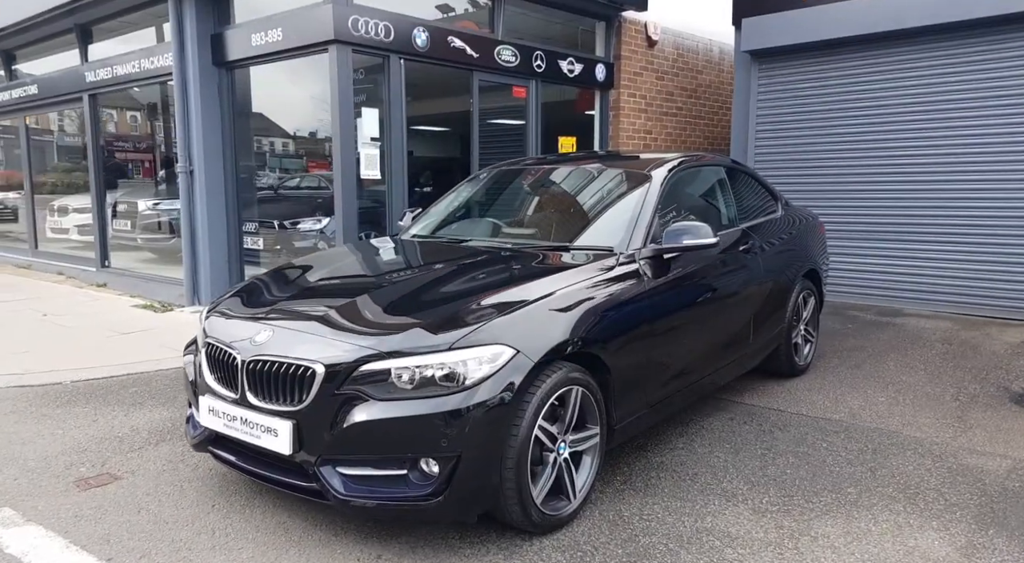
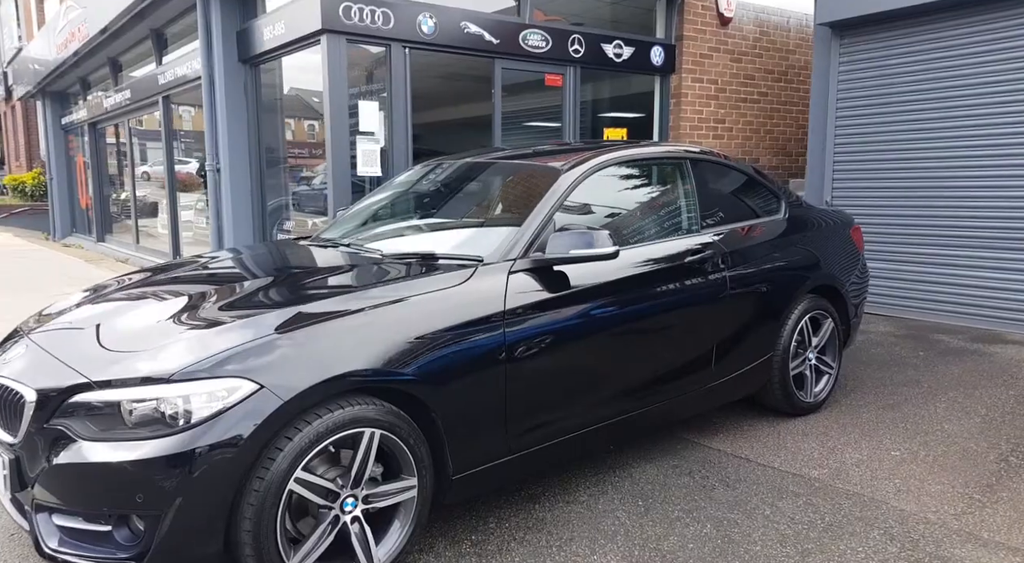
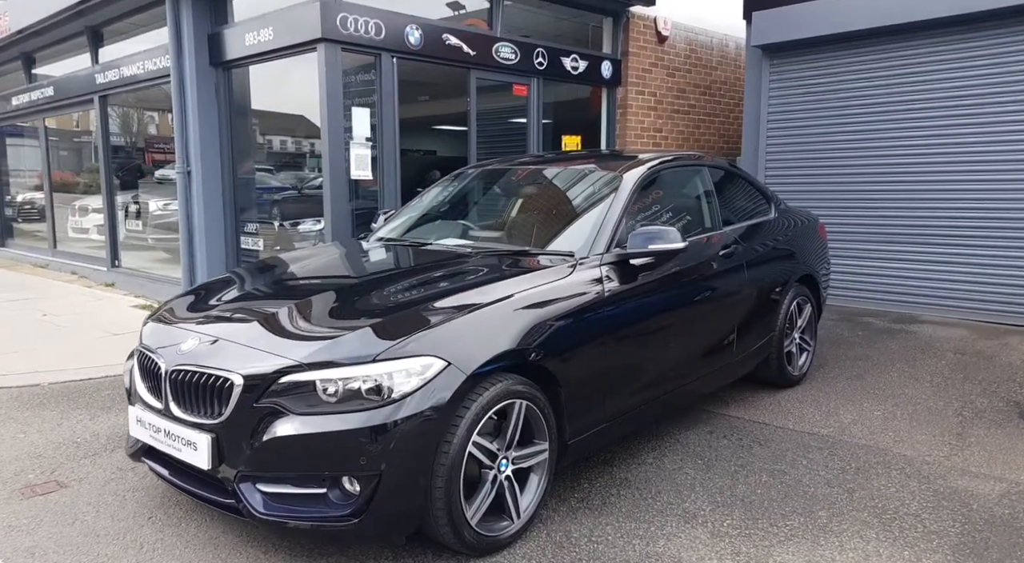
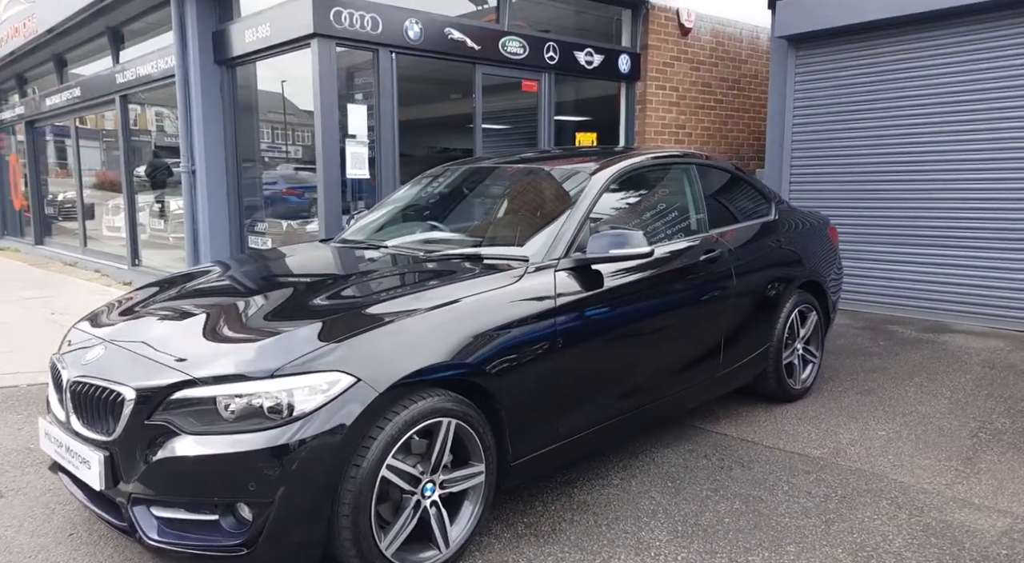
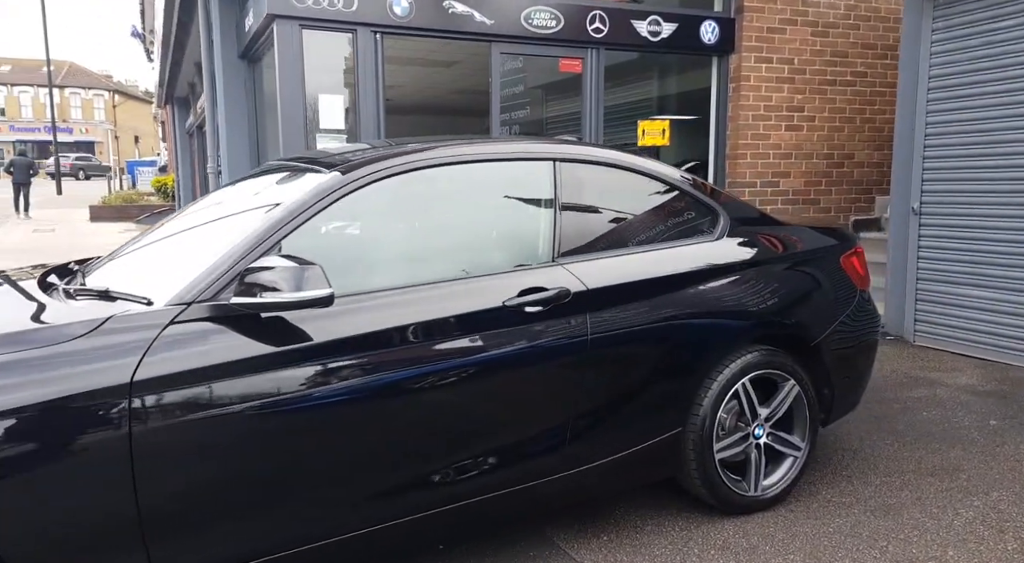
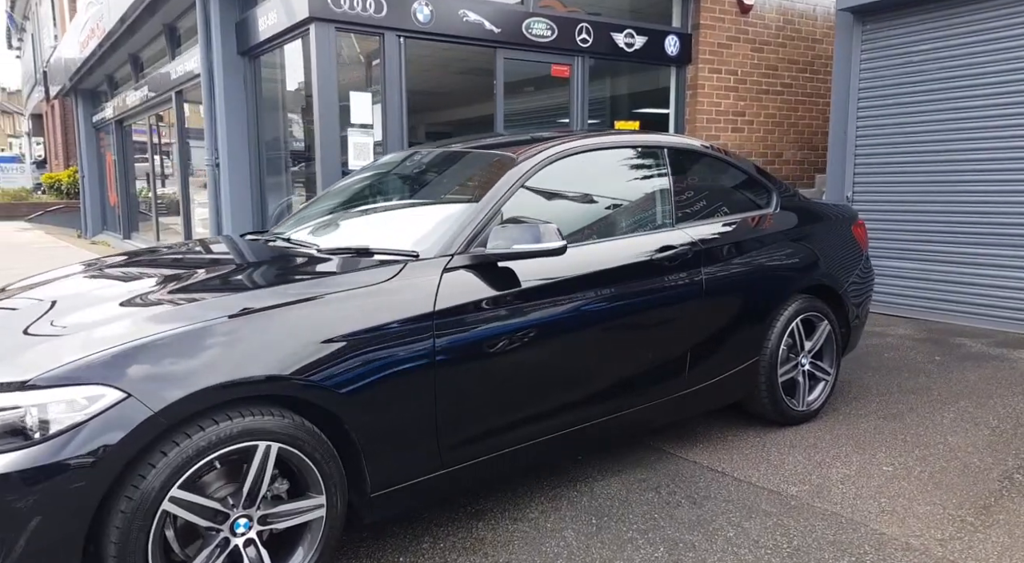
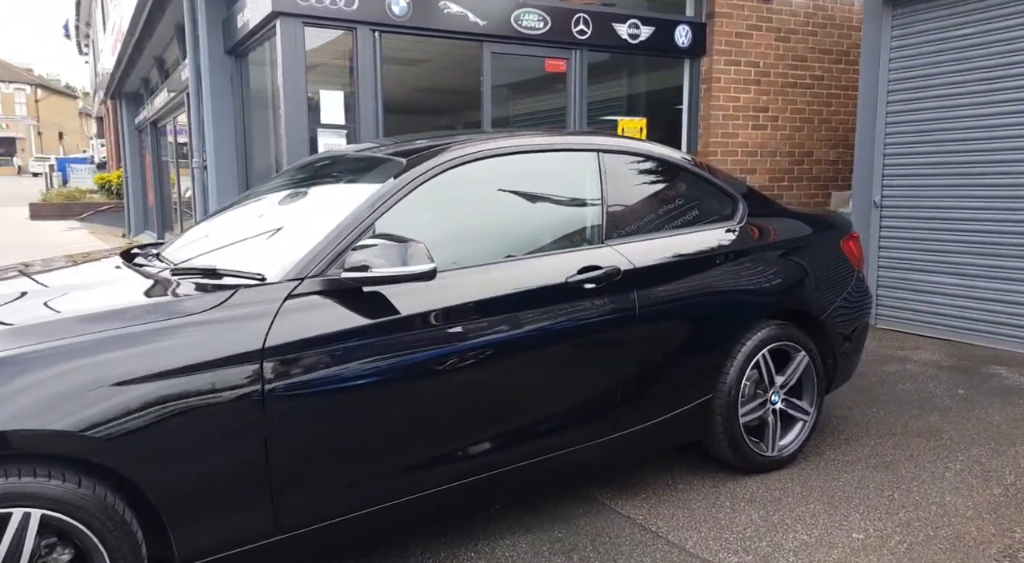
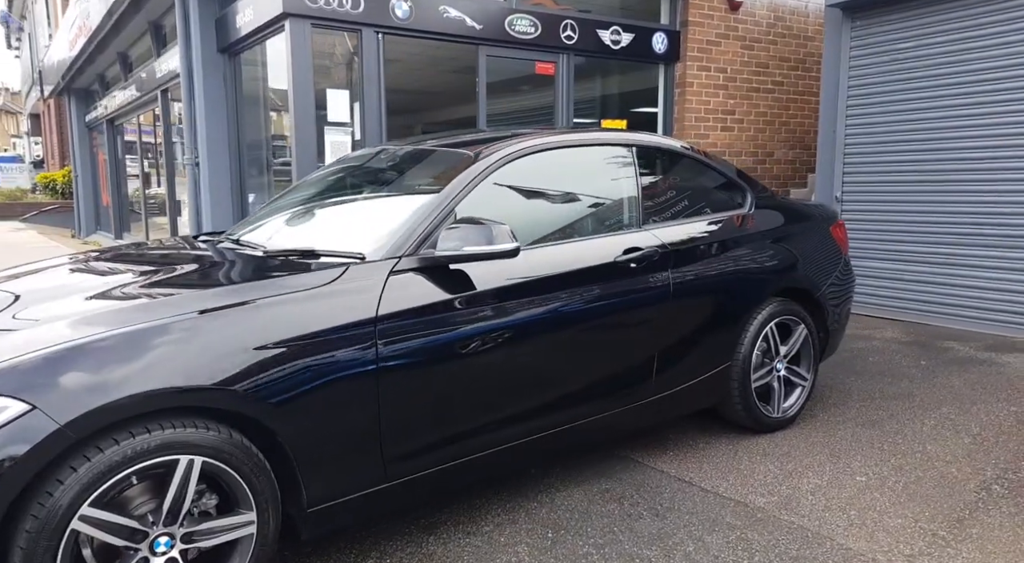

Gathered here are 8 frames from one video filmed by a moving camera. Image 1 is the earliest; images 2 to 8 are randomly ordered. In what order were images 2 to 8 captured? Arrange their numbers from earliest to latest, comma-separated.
3, 4, 2, 6, 8, 7, 5
